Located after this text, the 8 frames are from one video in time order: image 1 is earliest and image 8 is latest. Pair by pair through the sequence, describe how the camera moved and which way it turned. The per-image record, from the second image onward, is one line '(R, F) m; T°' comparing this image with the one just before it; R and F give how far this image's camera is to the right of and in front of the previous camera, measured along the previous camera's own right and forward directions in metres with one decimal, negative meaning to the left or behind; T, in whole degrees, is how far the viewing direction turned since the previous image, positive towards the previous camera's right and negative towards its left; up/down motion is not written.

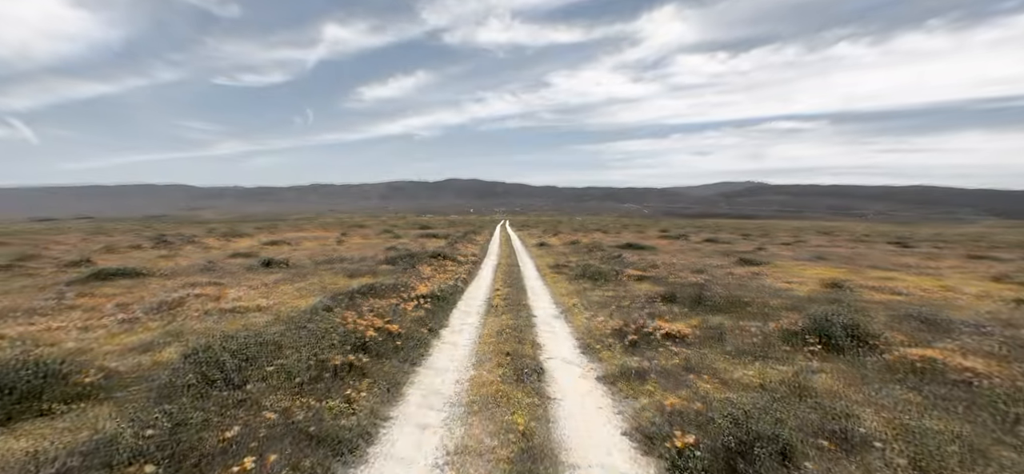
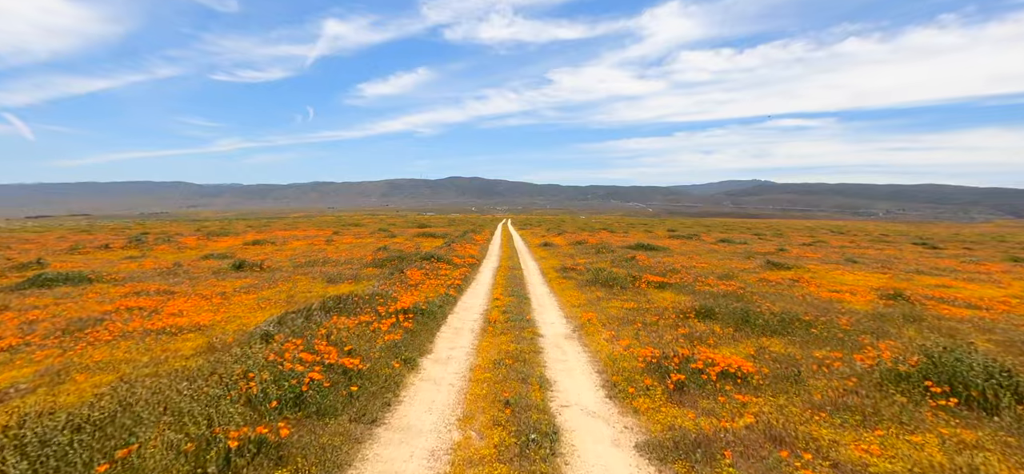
(0.0, +5.5) m; 0°
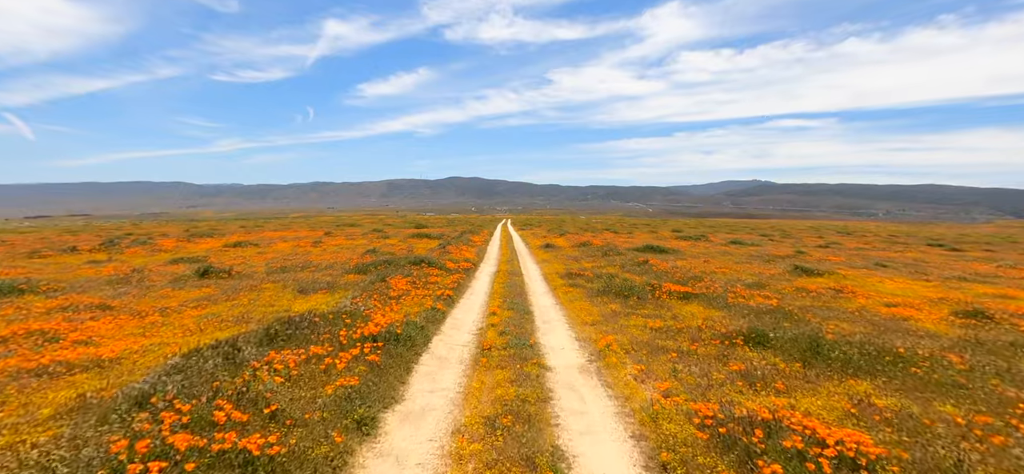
(0.0, +5.3) m; 0°
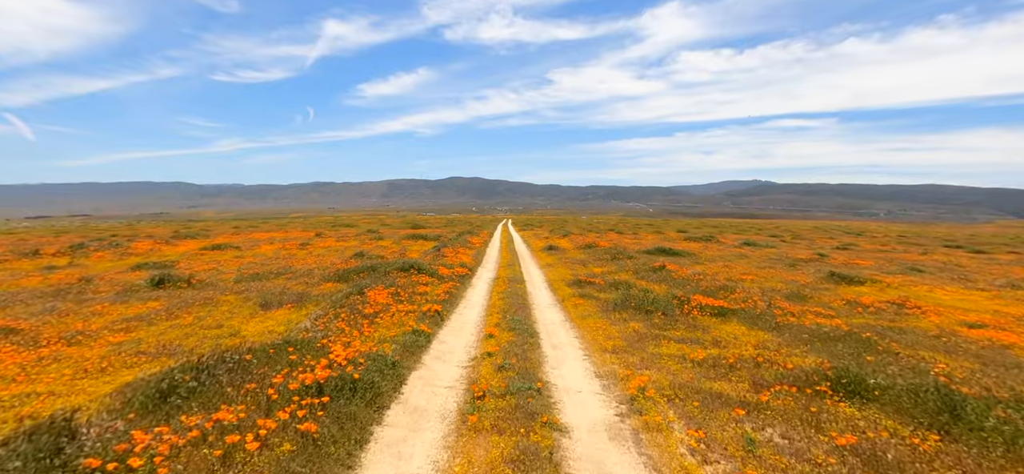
(0.0, +5.3) m; 0°
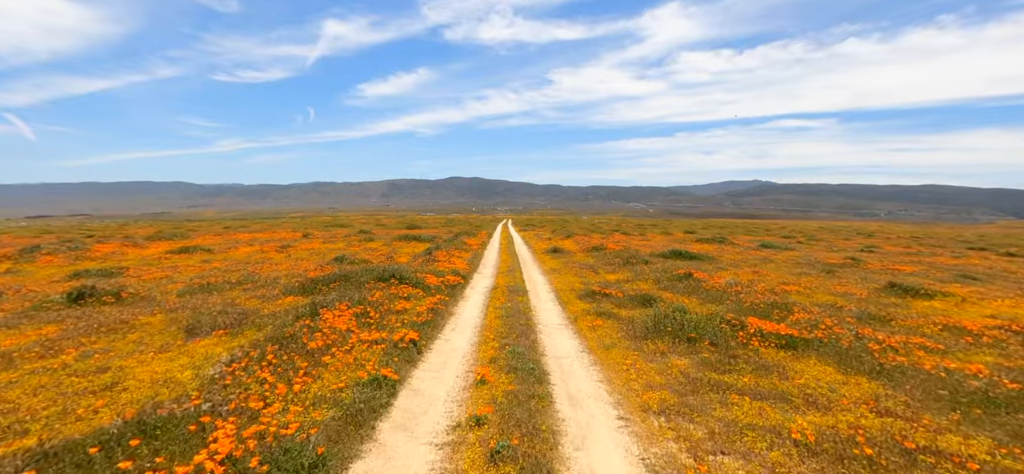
(0.0, +6.6) m; 0°
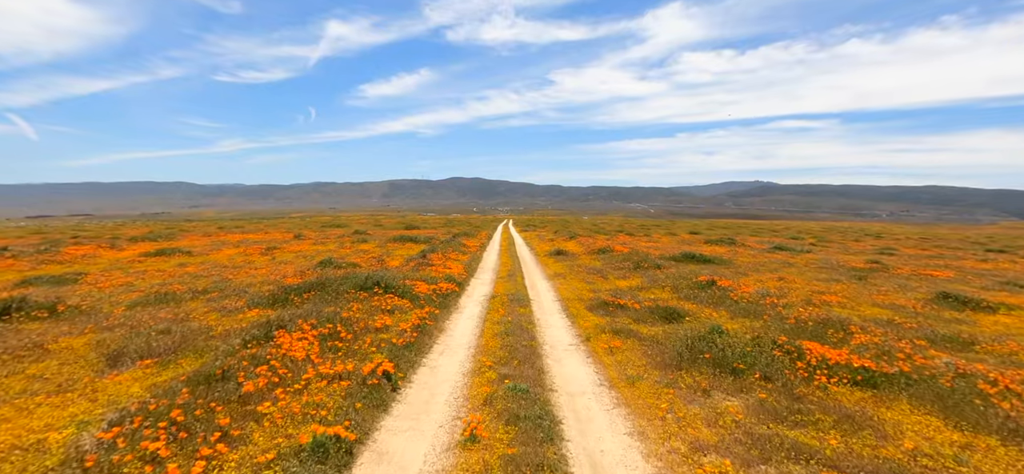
(0.0, +4.2) m; 0°
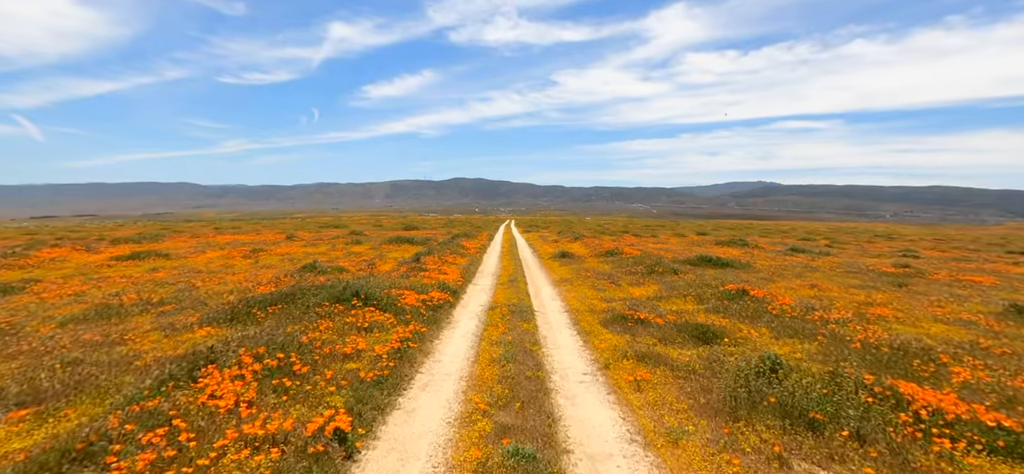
(+0.1, +4.3) m; 0°
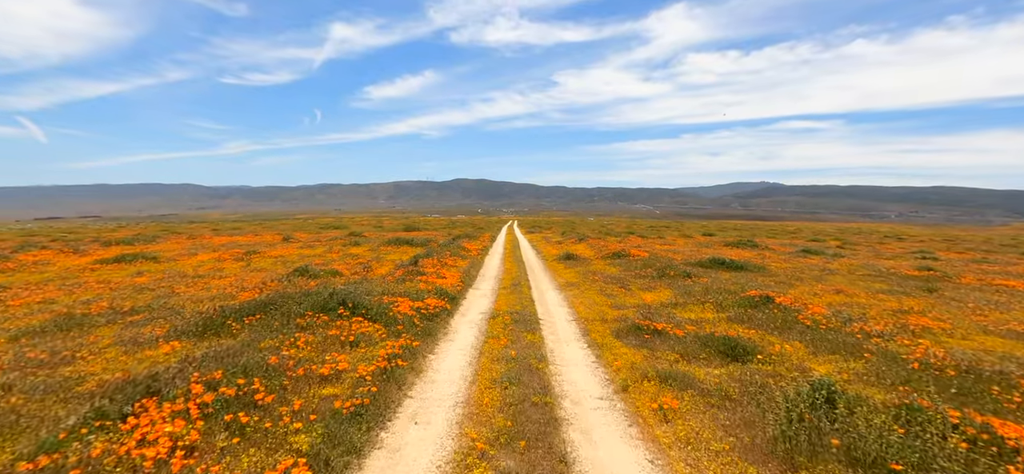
(-0.1, +2.4) m; 0°
